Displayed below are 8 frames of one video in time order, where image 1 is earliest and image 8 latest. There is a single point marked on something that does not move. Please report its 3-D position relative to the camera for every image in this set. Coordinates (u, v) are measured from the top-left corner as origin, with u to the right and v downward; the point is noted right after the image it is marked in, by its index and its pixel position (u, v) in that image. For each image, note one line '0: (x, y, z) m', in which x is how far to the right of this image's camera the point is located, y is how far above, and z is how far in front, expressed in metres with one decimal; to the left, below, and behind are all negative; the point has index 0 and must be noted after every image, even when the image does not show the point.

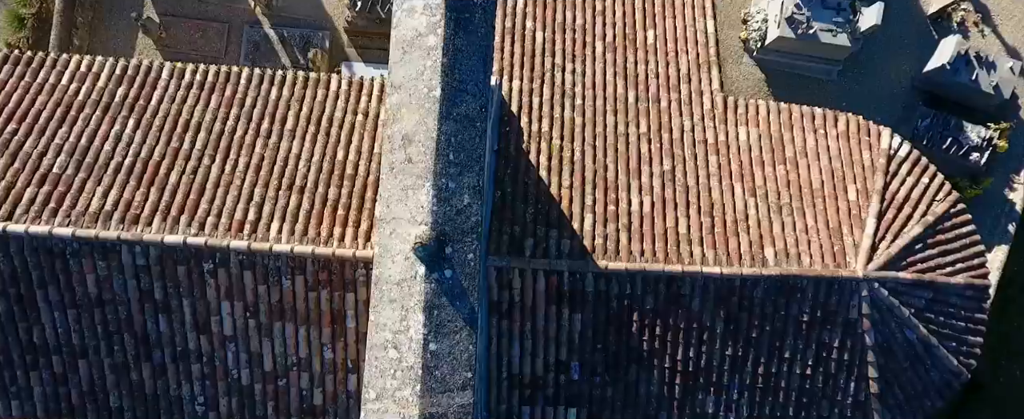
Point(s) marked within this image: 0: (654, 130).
0: (+2.3, +1.3, +11.5) m
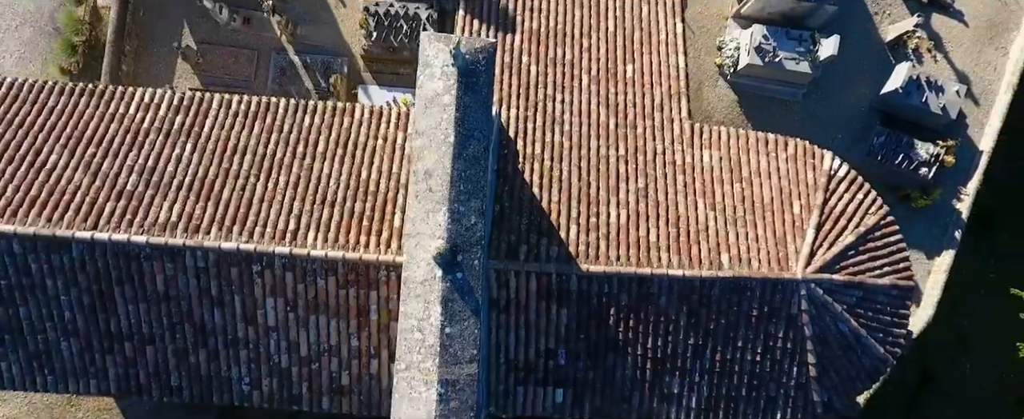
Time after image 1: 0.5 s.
0: (+2.3, +1.1, +13.5) m
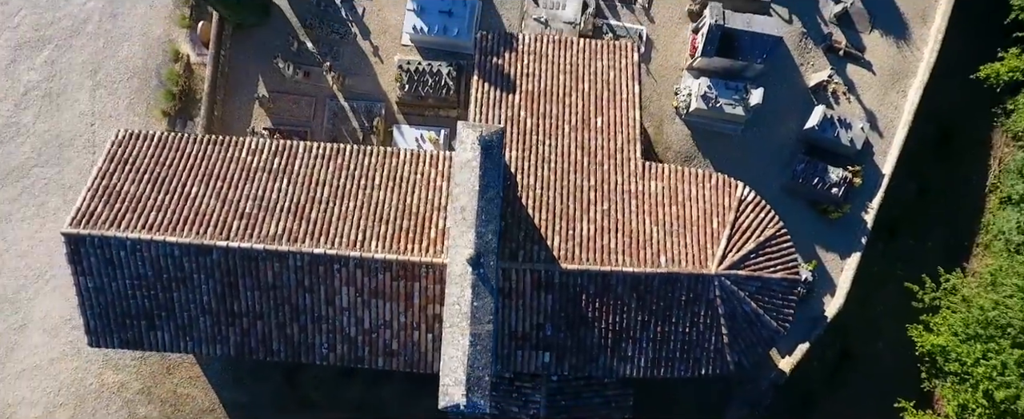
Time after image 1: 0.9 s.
0: (+2.3, +0.7, +18.8) m
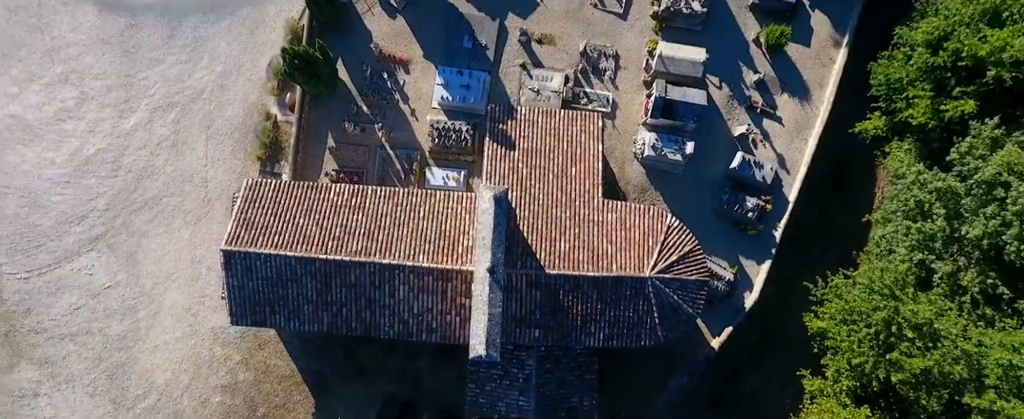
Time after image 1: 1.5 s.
0: (+2.3, -0.2, +27.5) m
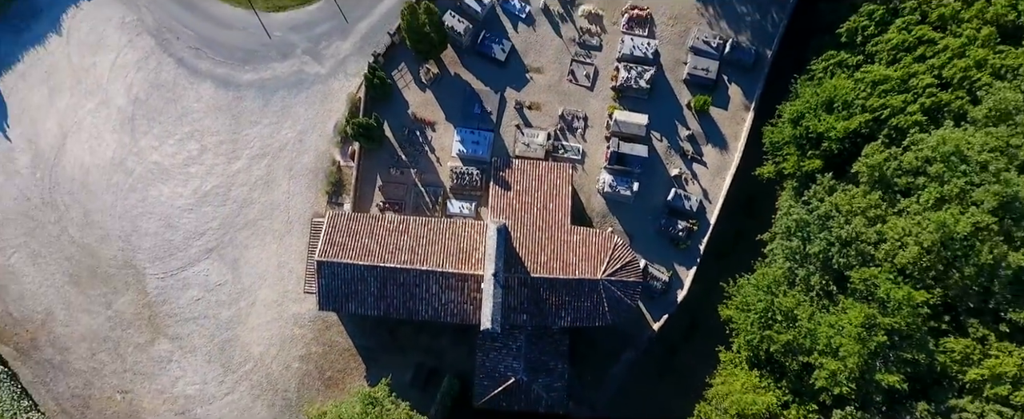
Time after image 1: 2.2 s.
0: (+2.1, -1.4, +40.1) m
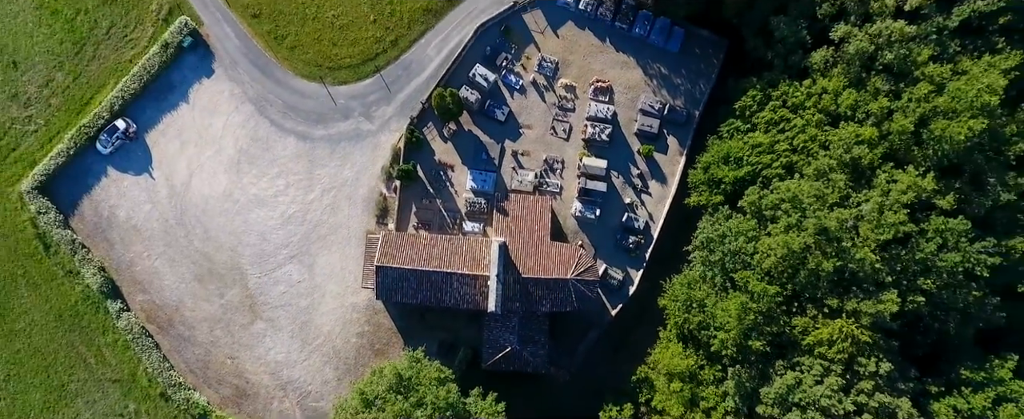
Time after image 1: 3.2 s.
0: (+1.9, -3.0, +57.5) m
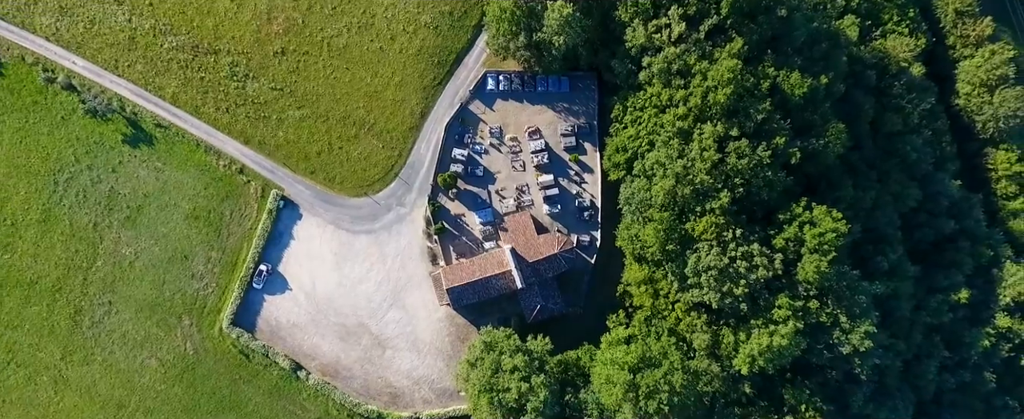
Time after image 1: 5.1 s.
0: (+2.5, -4.2, +93.1) m
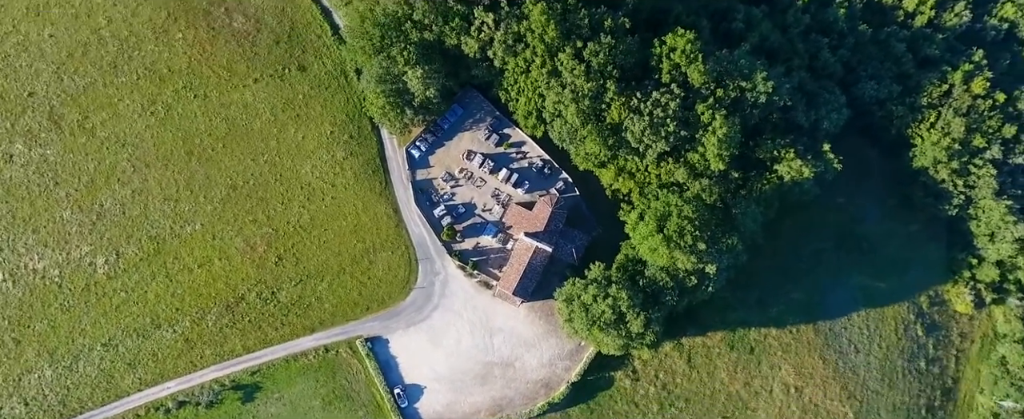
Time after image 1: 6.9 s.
0: (+3.1, -1.5, +115.0) m
